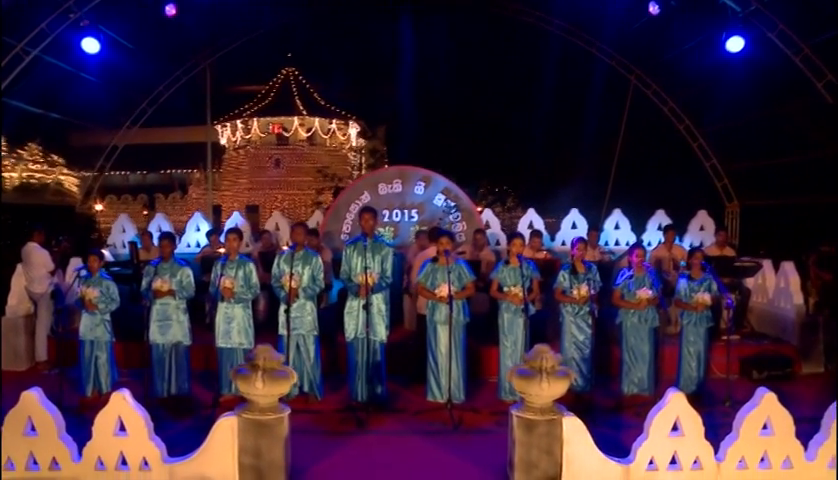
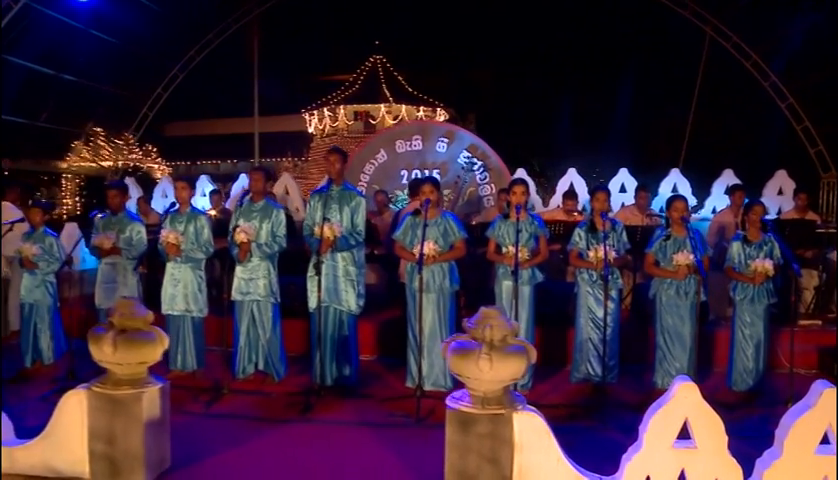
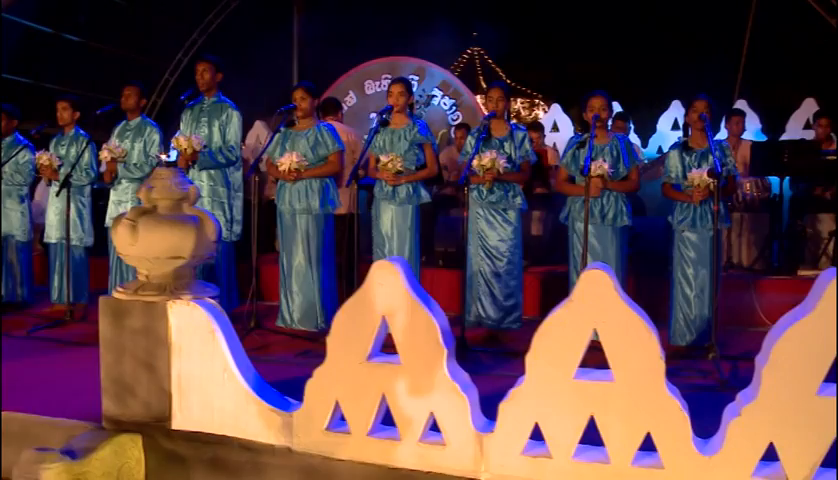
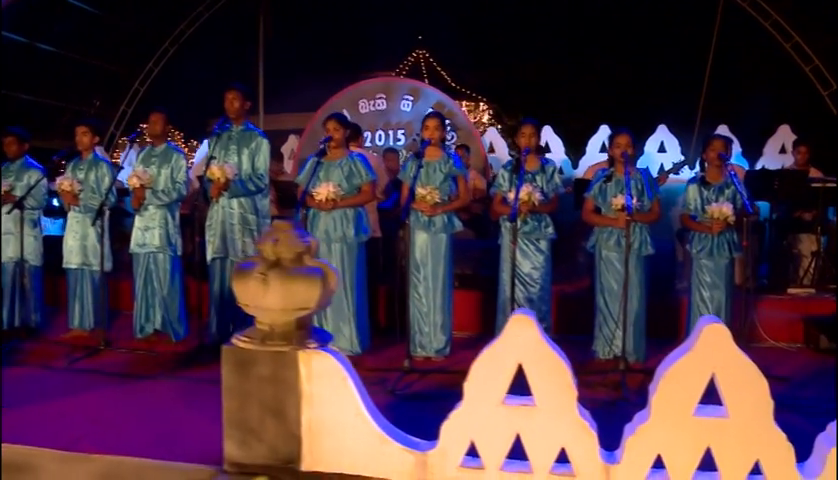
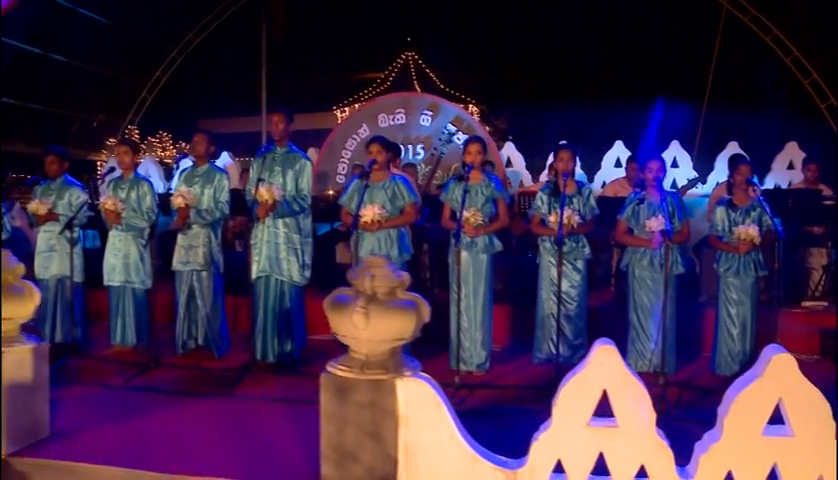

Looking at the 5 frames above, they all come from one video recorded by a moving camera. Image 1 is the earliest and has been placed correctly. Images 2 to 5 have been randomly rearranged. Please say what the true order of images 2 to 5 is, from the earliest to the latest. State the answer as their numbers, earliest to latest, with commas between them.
2, 5, 4, 3
